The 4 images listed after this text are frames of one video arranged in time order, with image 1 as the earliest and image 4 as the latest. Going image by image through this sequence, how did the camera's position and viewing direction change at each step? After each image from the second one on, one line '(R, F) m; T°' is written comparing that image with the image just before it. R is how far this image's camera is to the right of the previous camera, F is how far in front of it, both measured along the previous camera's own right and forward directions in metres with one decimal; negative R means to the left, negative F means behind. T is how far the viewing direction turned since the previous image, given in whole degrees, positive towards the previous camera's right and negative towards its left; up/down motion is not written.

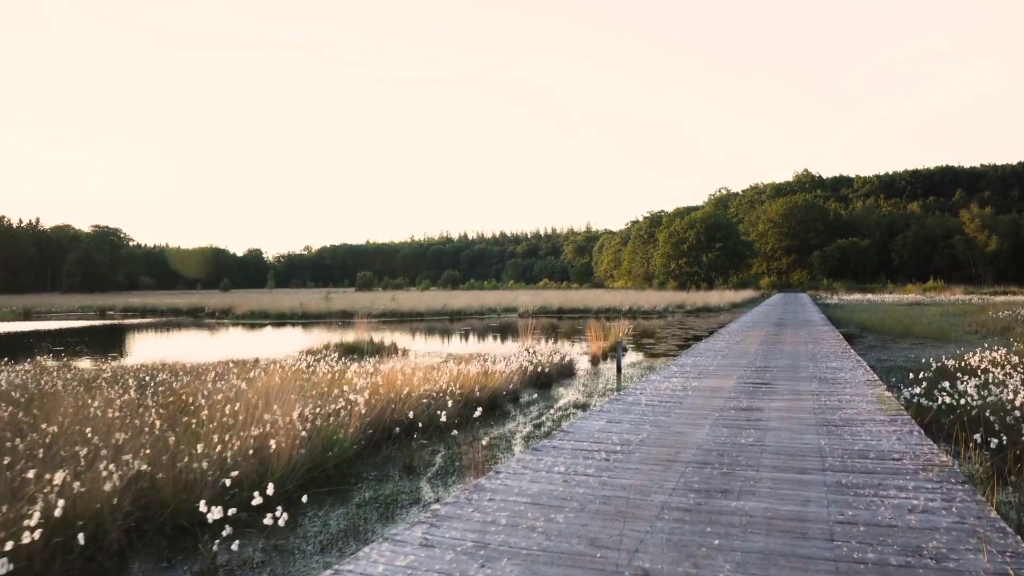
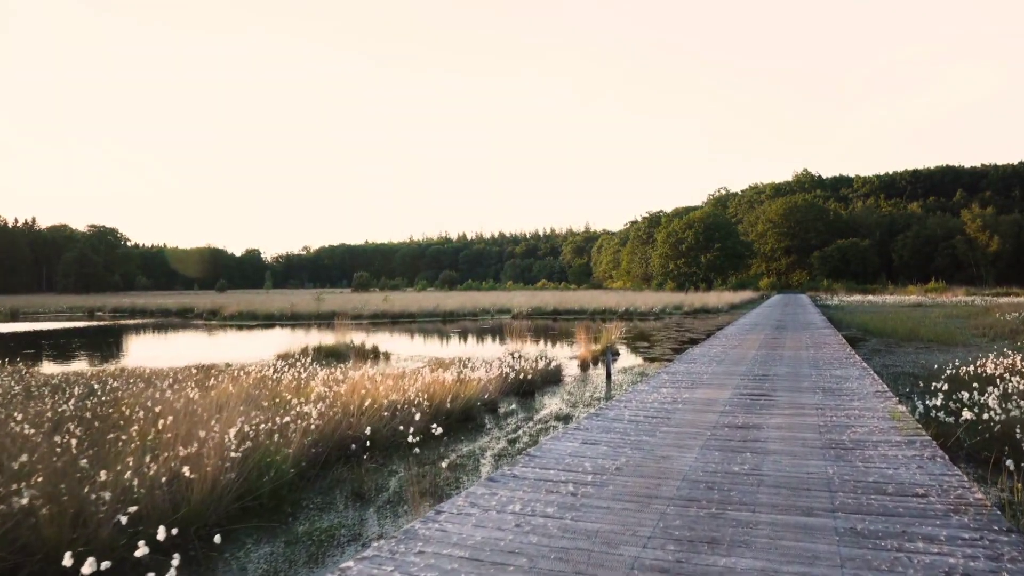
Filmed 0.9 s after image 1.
(+0.4, +0.8) m; 0°
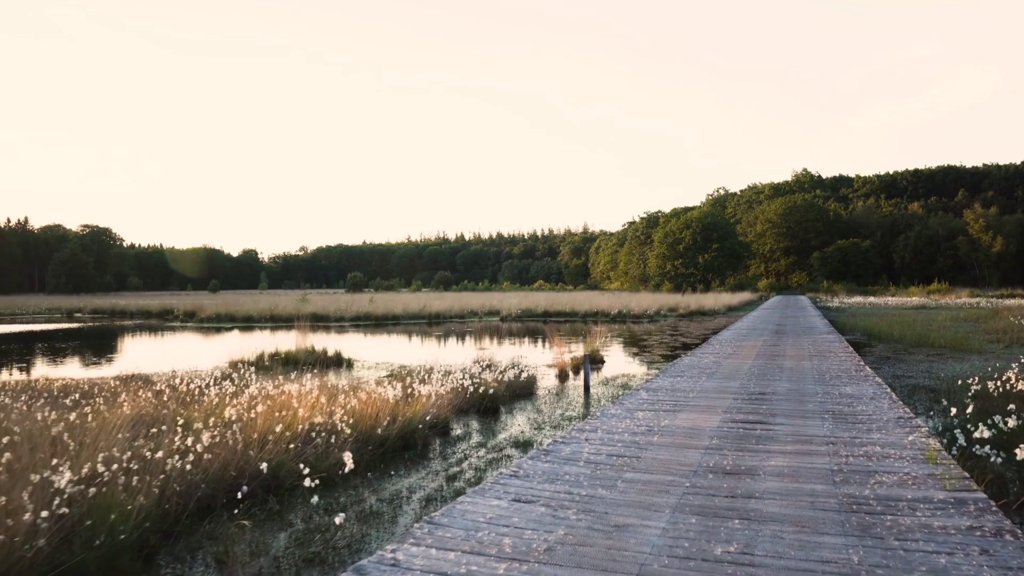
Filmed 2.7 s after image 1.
(+0.7, +1.5) m; 0°
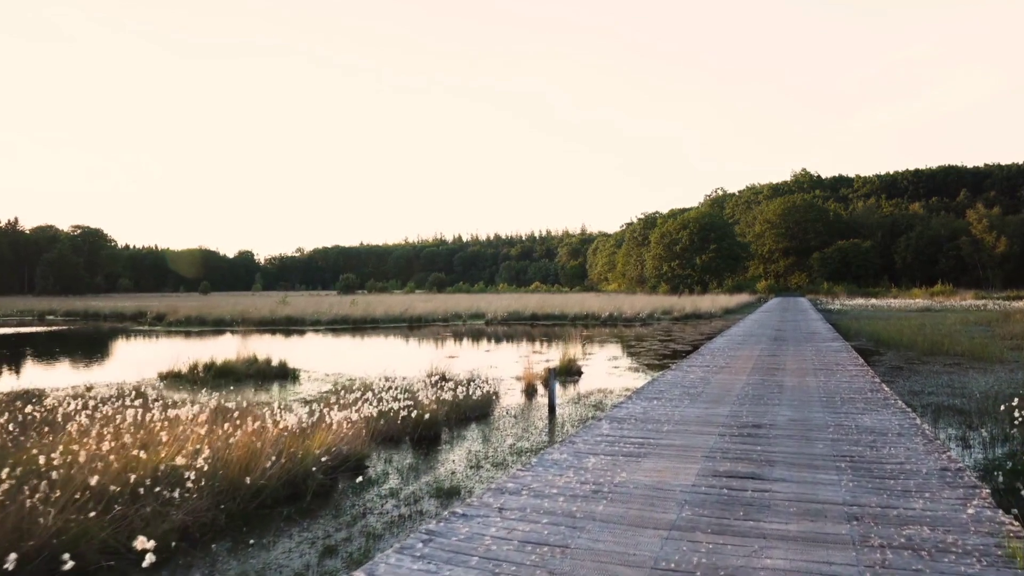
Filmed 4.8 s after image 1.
(+0.8, +1.8) m; 0°
